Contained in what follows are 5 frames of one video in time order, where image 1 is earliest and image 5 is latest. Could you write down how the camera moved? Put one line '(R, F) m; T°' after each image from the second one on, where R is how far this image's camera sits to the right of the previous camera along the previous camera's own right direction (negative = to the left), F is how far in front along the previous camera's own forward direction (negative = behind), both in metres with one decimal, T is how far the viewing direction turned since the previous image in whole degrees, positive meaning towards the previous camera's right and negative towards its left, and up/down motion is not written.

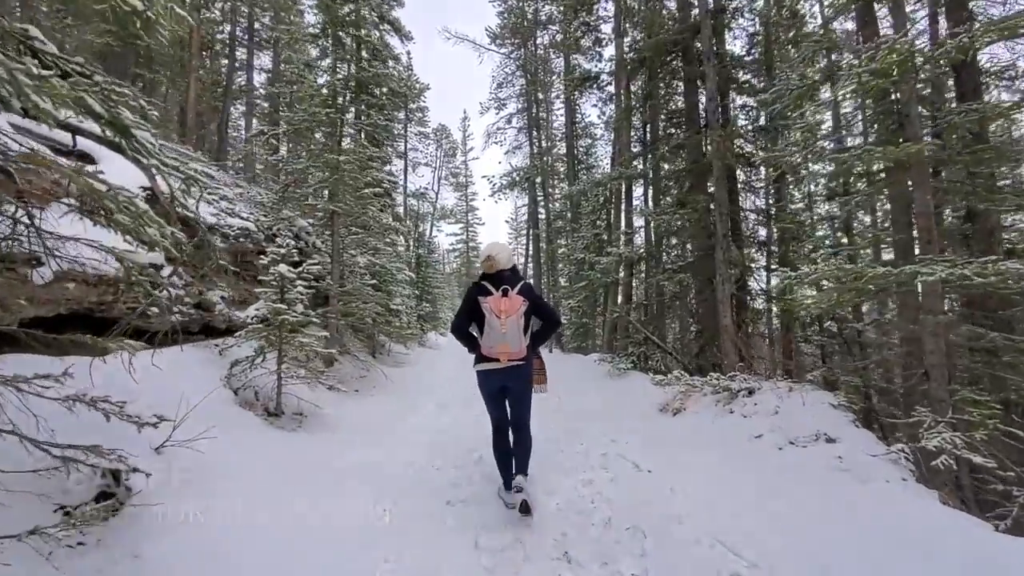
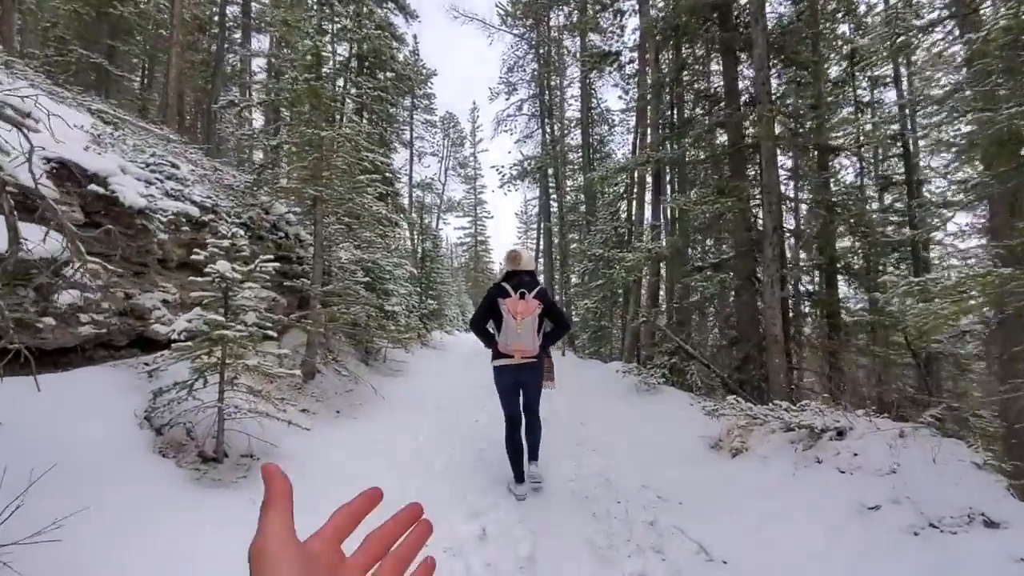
(-0.1, +1.4) m; -1°
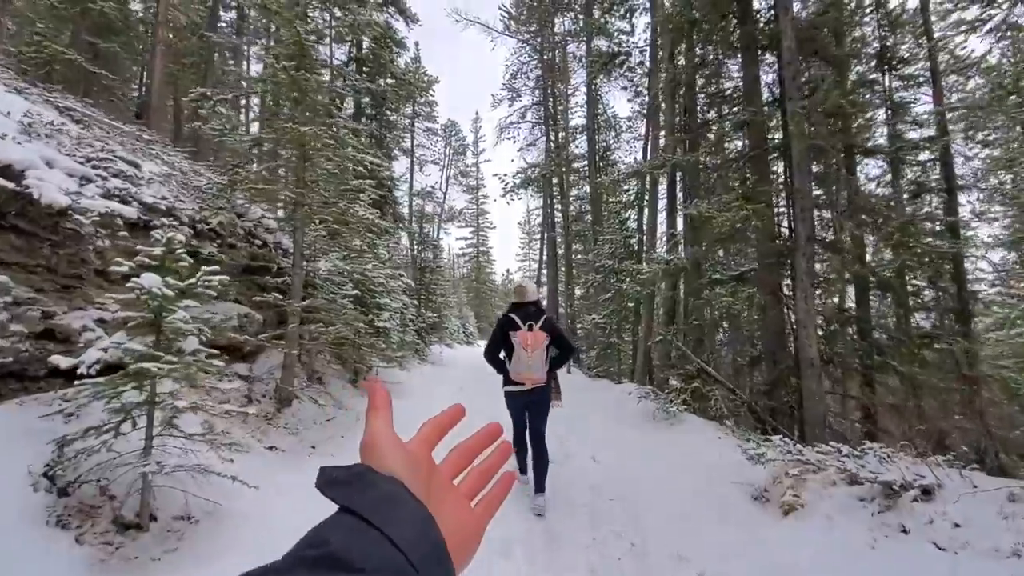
(0.0, +0.9) m; 0°
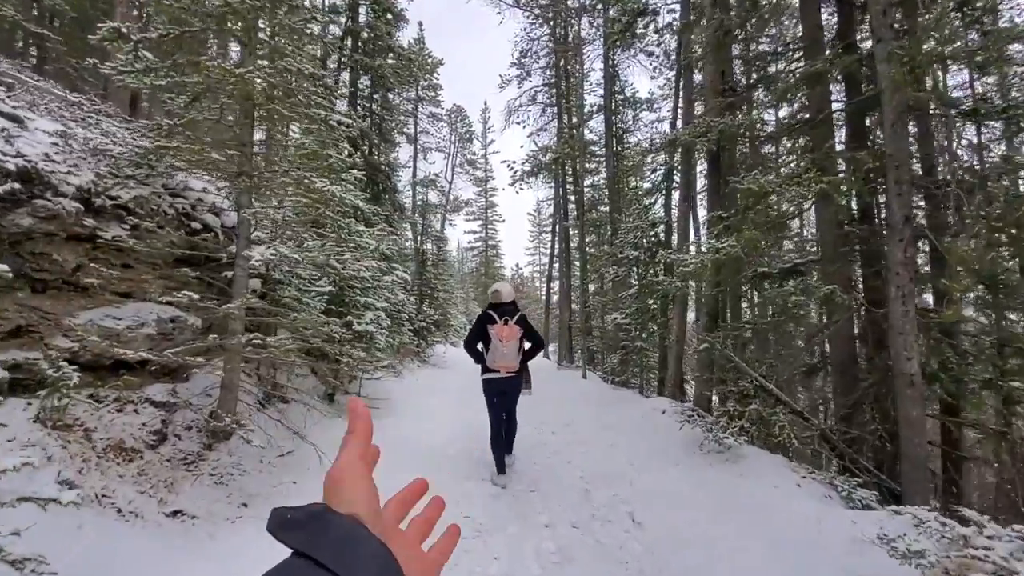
(0.0, +1.7) m; -1°
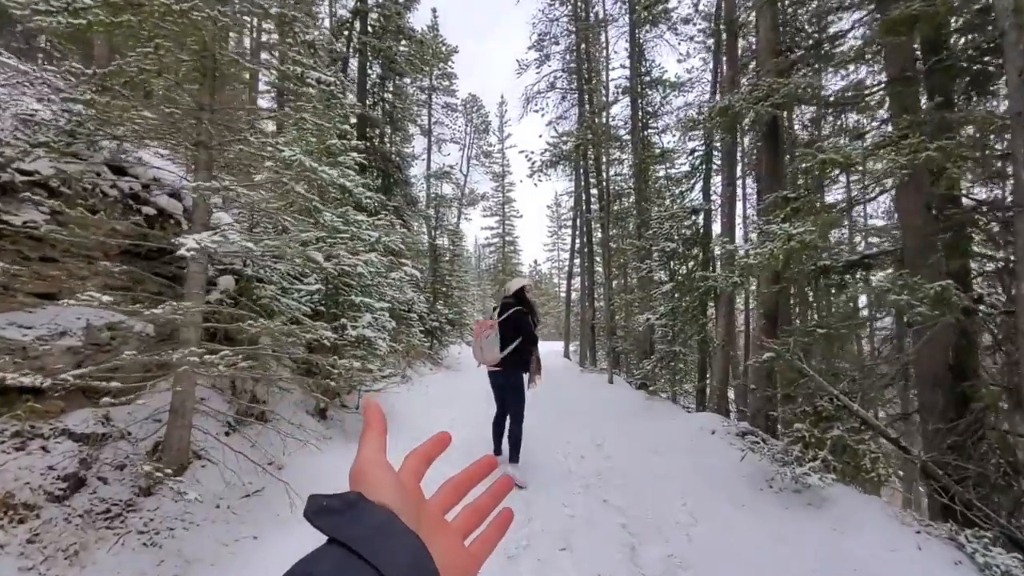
(0.0, +1.1) m; -2°
